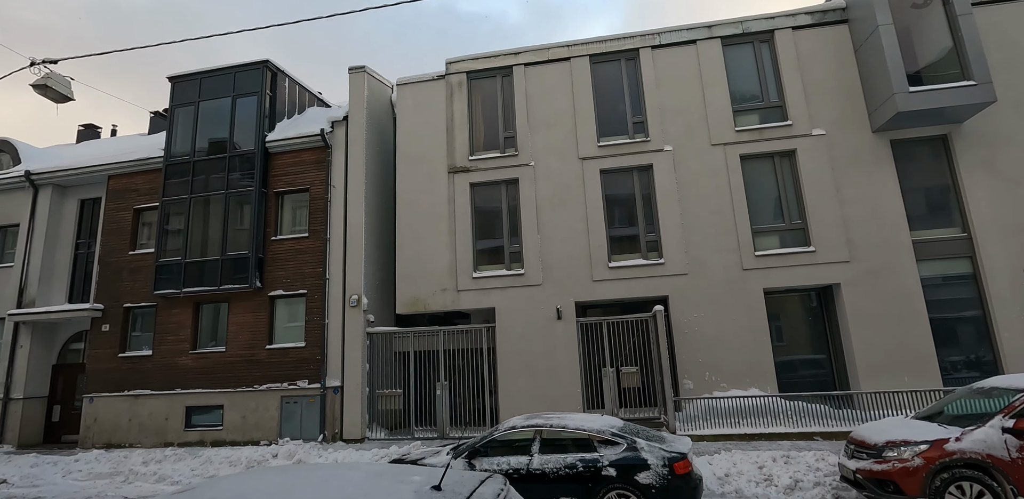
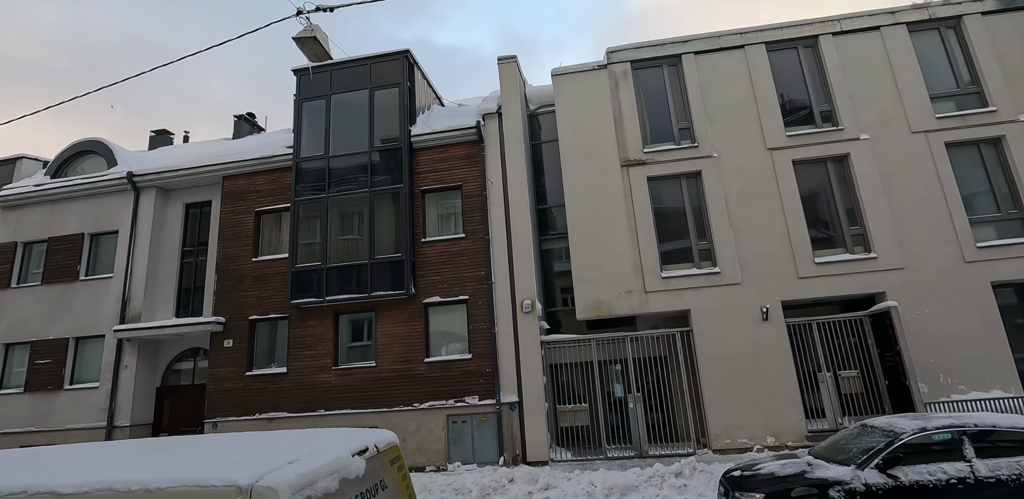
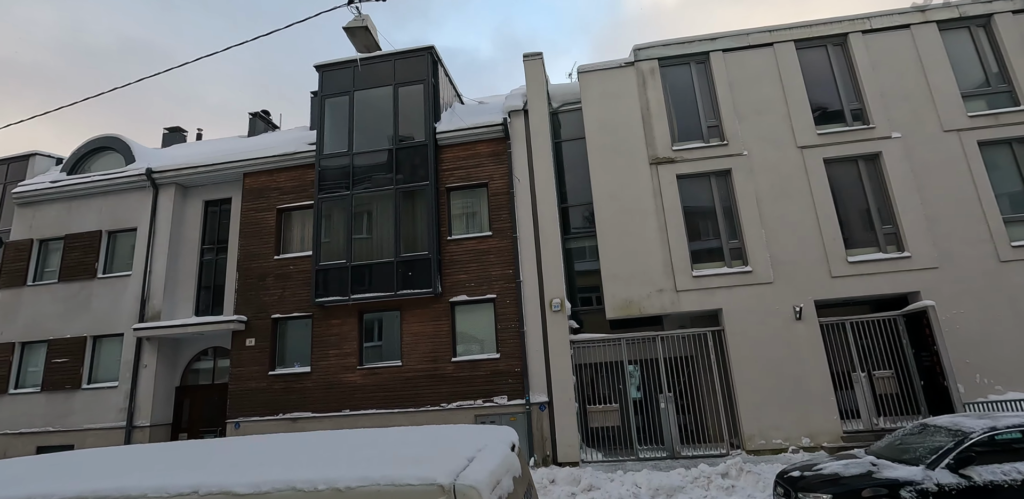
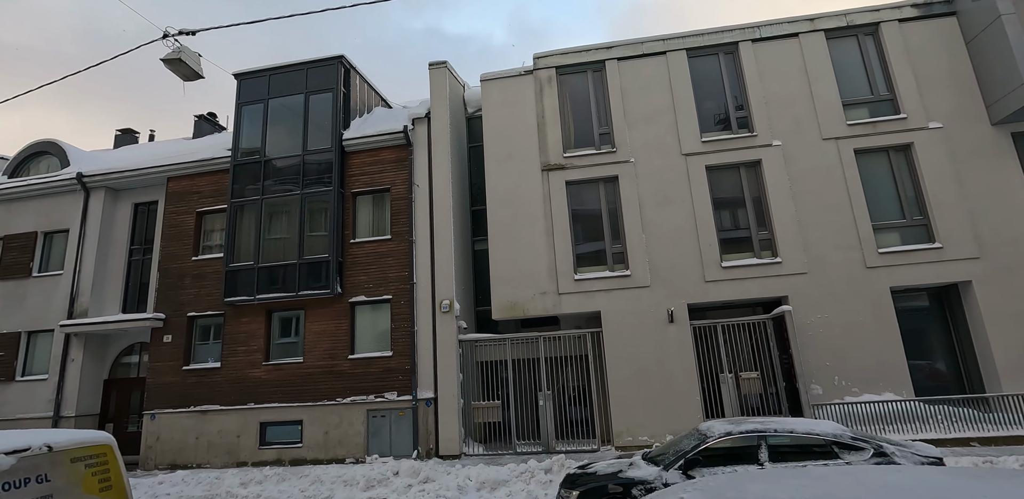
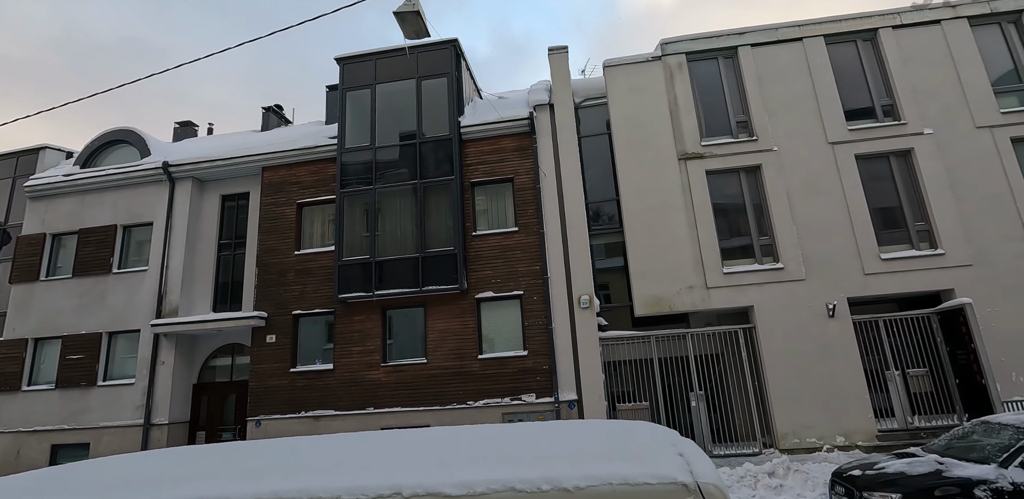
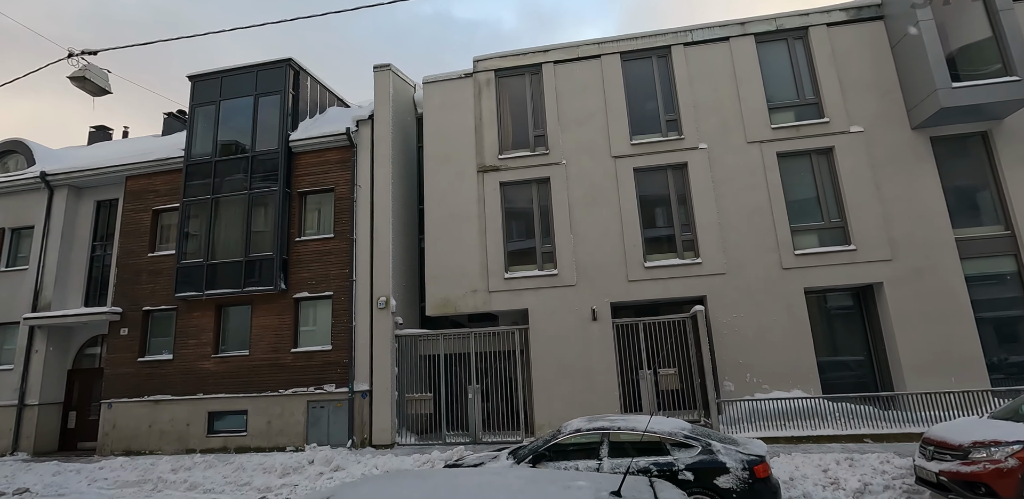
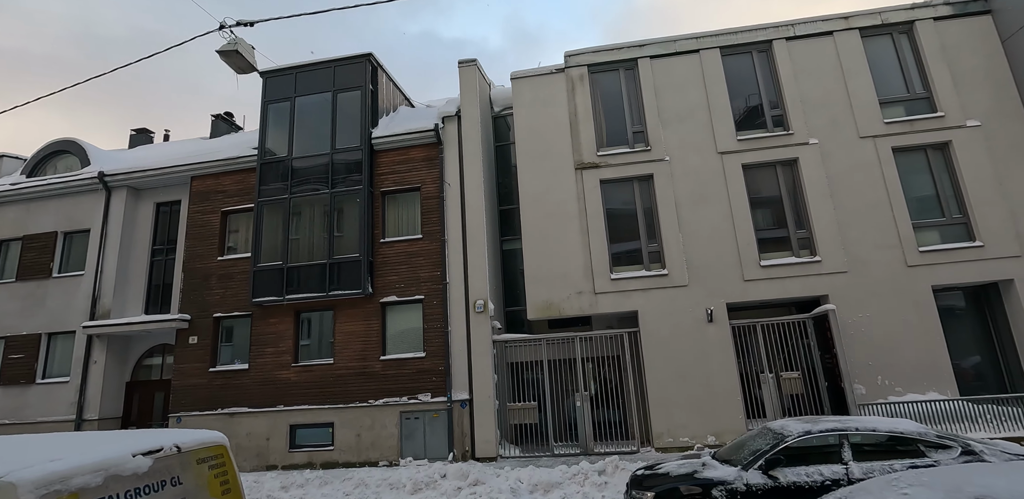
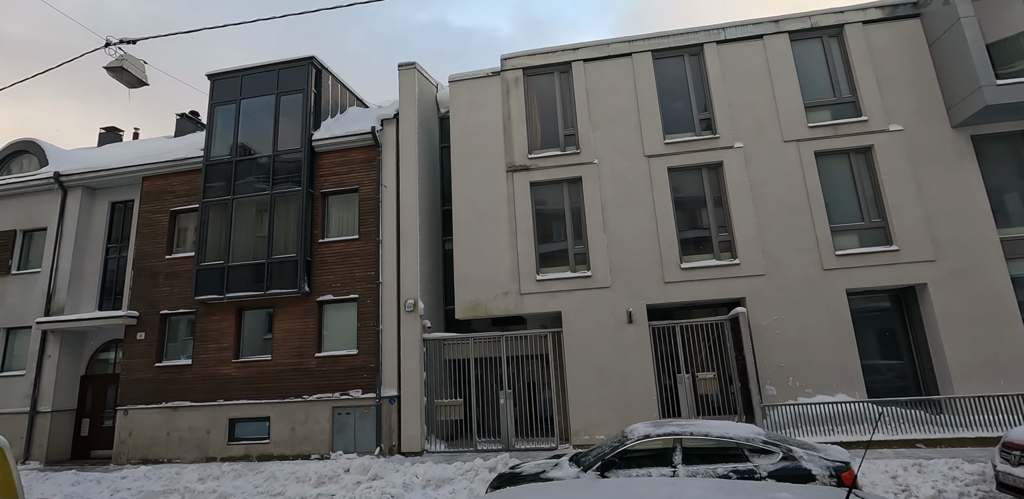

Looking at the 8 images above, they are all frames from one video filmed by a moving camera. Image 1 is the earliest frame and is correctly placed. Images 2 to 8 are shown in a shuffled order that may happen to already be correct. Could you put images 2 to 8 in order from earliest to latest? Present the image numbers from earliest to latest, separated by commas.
6, 8, 4, 7, 2, 3, 5
